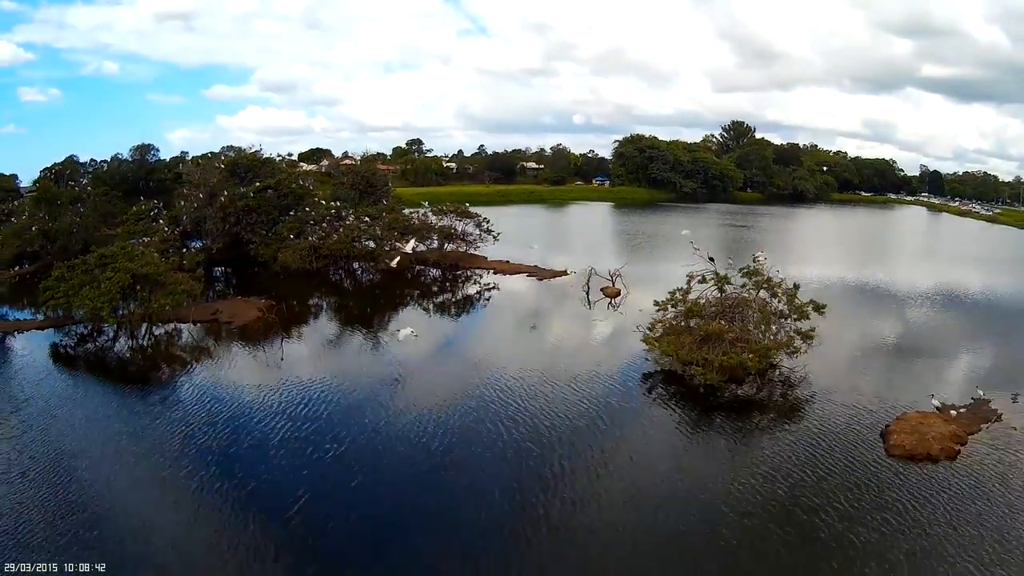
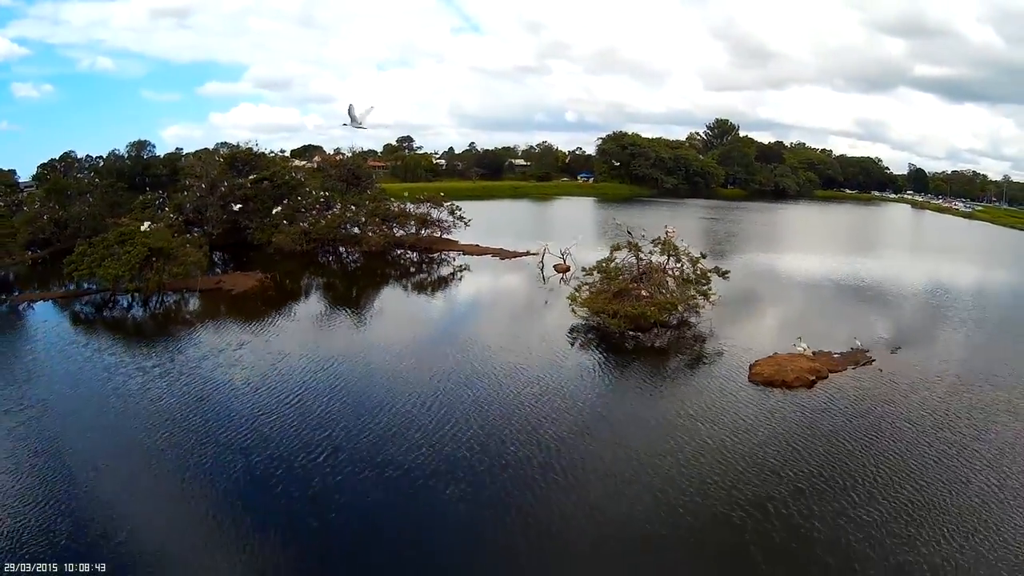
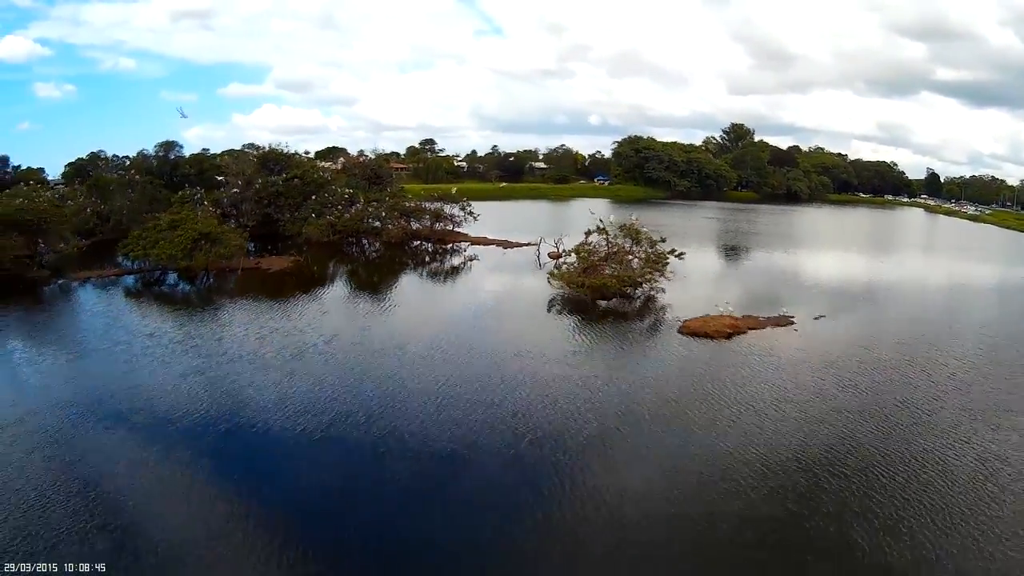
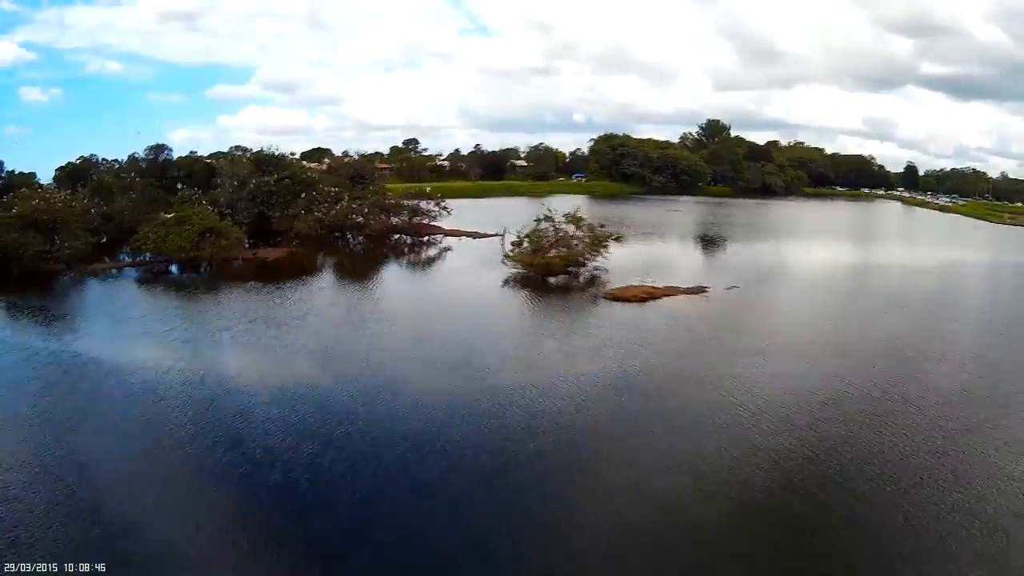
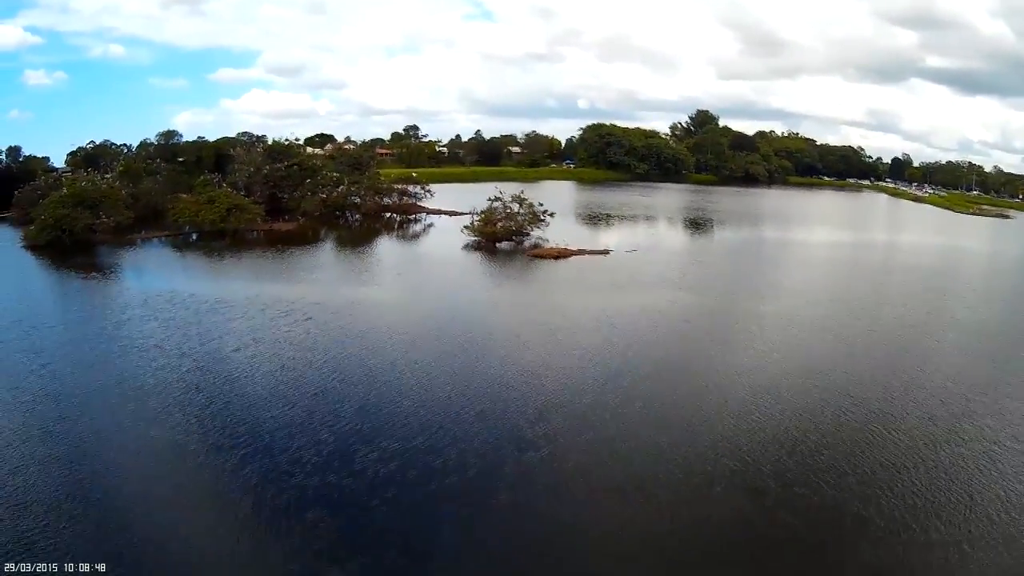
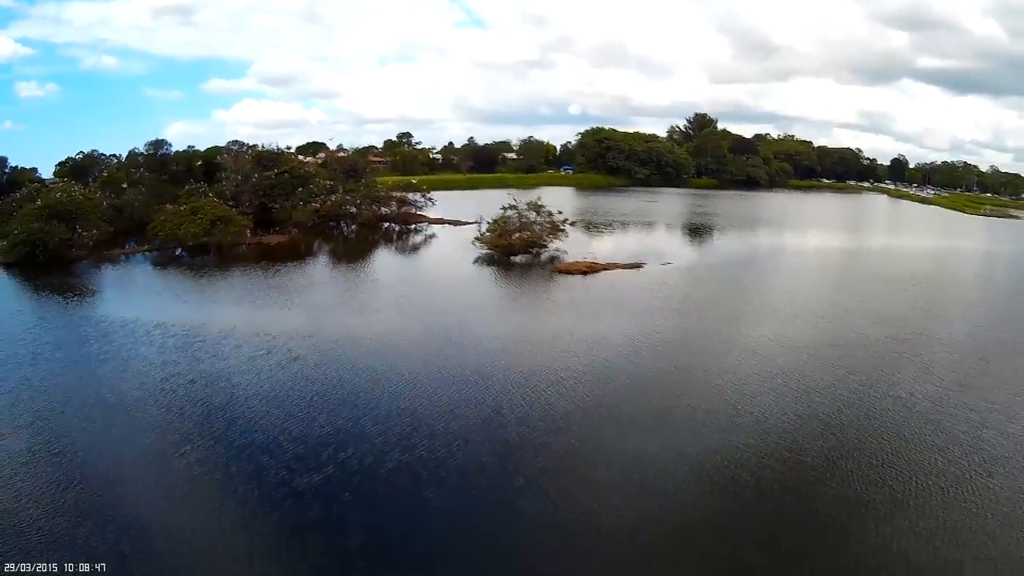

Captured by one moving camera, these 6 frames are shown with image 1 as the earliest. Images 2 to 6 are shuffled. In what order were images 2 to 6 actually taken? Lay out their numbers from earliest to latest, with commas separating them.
2, 3, 4, 6, 5
